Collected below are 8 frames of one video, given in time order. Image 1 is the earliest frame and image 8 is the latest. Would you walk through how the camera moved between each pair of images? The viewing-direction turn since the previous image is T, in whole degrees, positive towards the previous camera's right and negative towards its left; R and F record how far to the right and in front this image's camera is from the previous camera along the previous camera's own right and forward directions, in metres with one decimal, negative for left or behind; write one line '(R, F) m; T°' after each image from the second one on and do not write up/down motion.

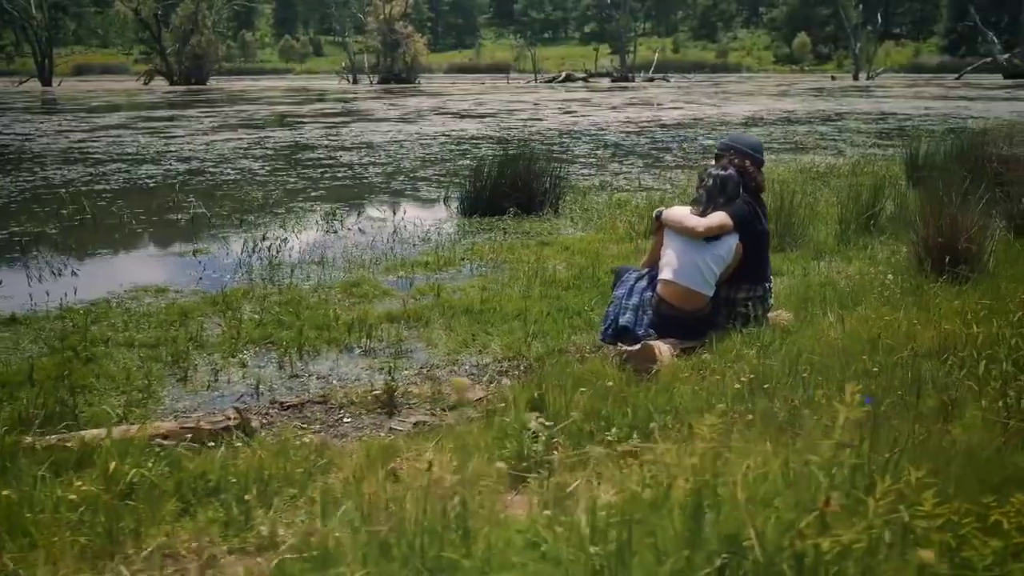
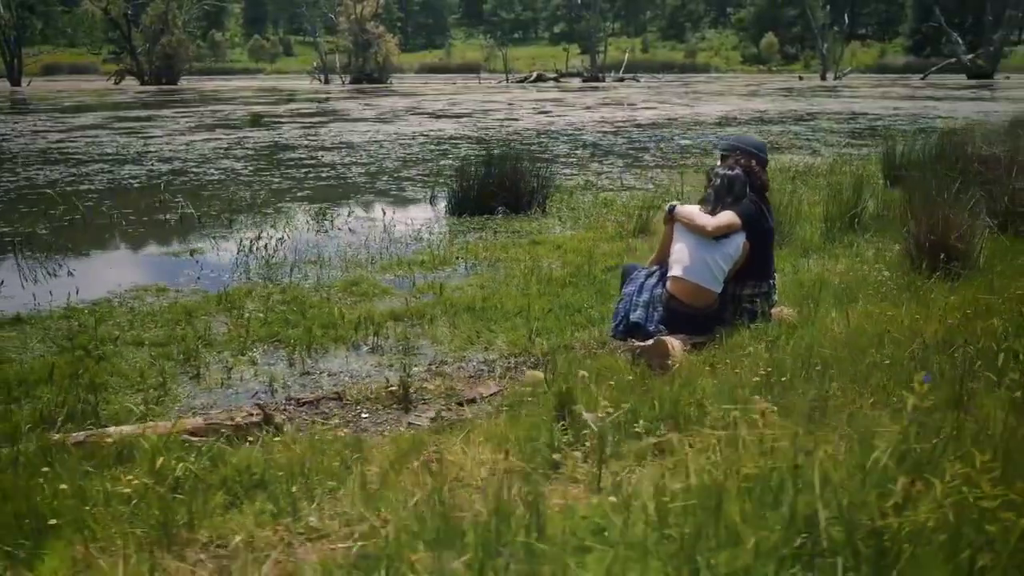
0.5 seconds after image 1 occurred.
(-0.2, -0.1) m; +2°
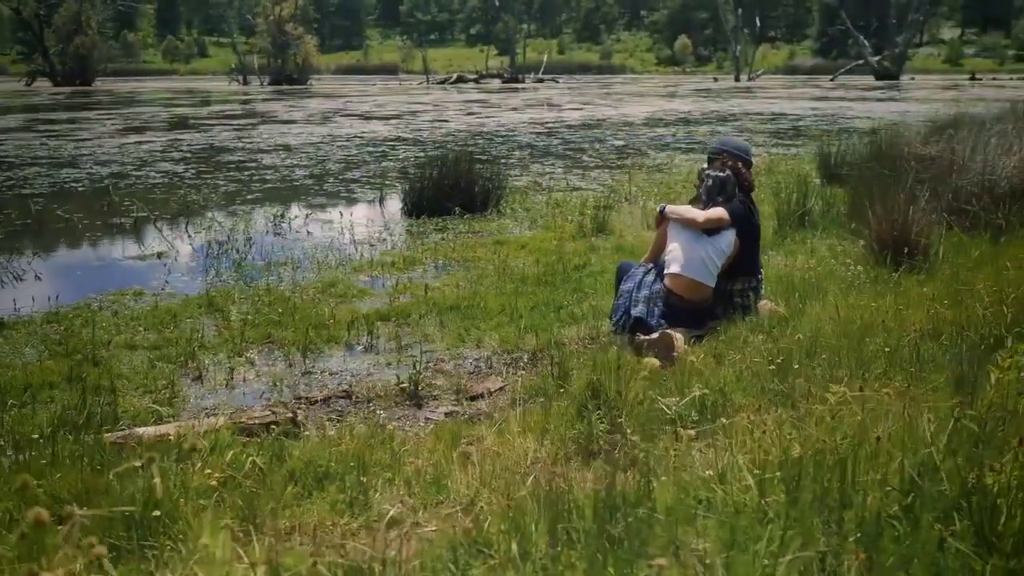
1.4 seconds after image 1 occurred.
(-0.4, -0.2) m; +5°
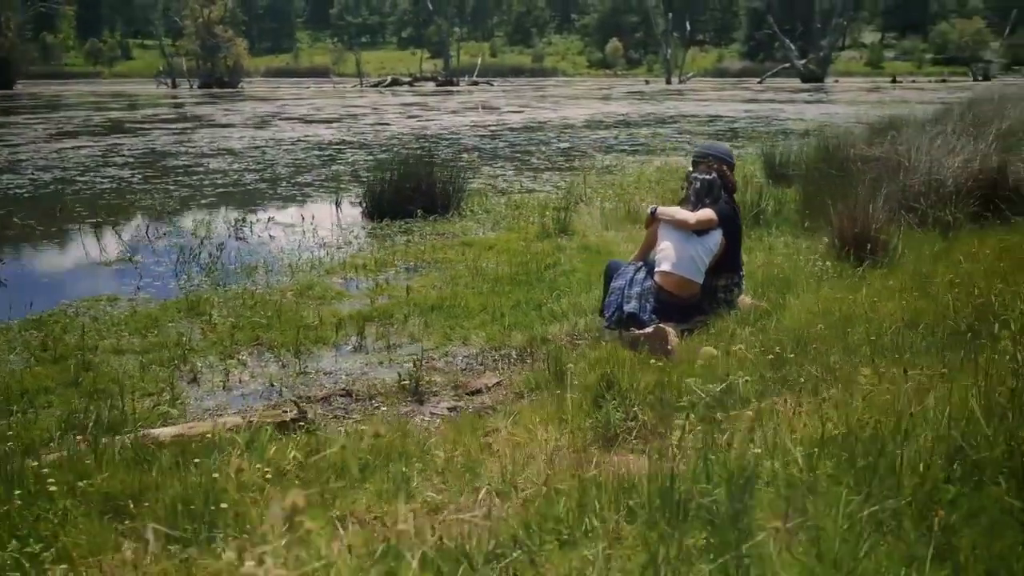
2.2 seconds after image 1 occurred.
(-0.3, -0.2) m; +4°
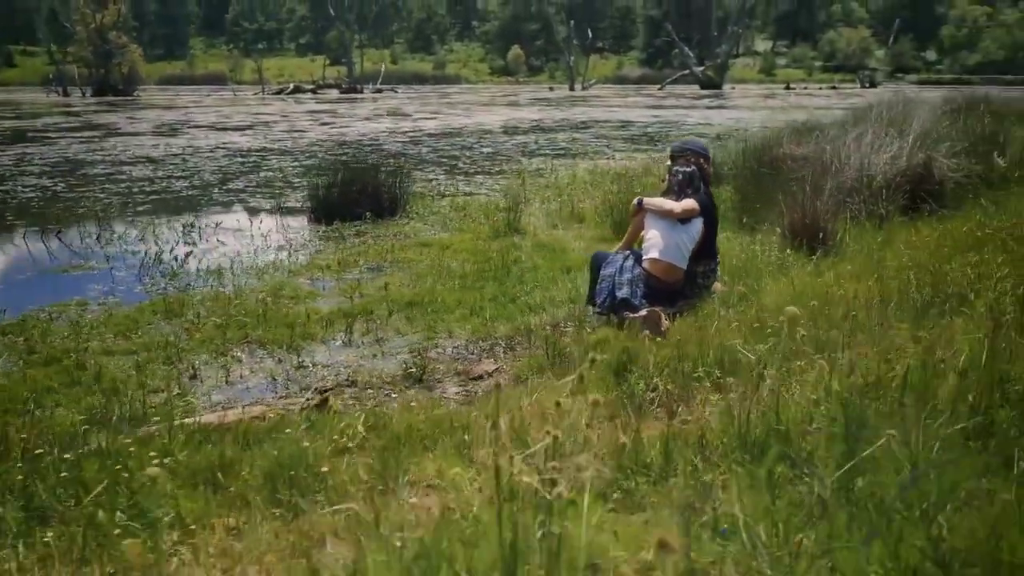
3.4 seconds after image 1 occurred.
(-0.5, -0.3) m; +5°
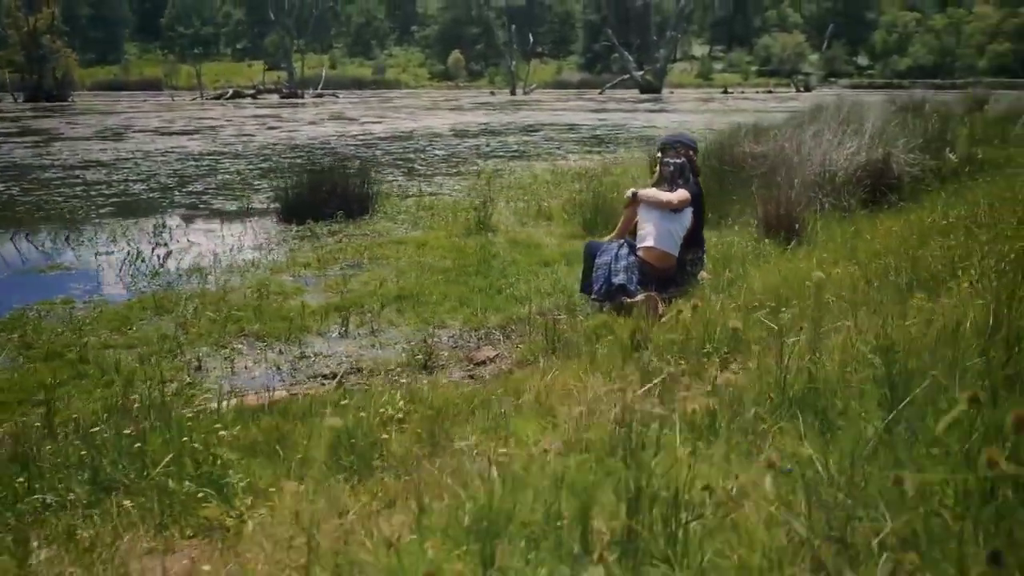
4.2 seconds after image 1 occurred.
(-0.3, -0.2) m; +3°
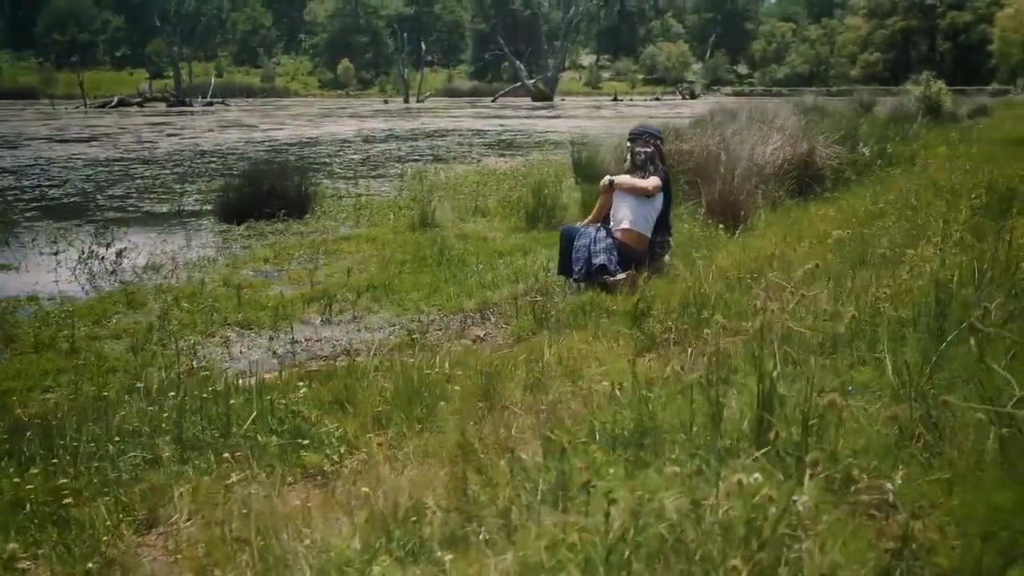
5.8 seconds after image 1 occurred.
(-0.6, -0.3) m; +6°
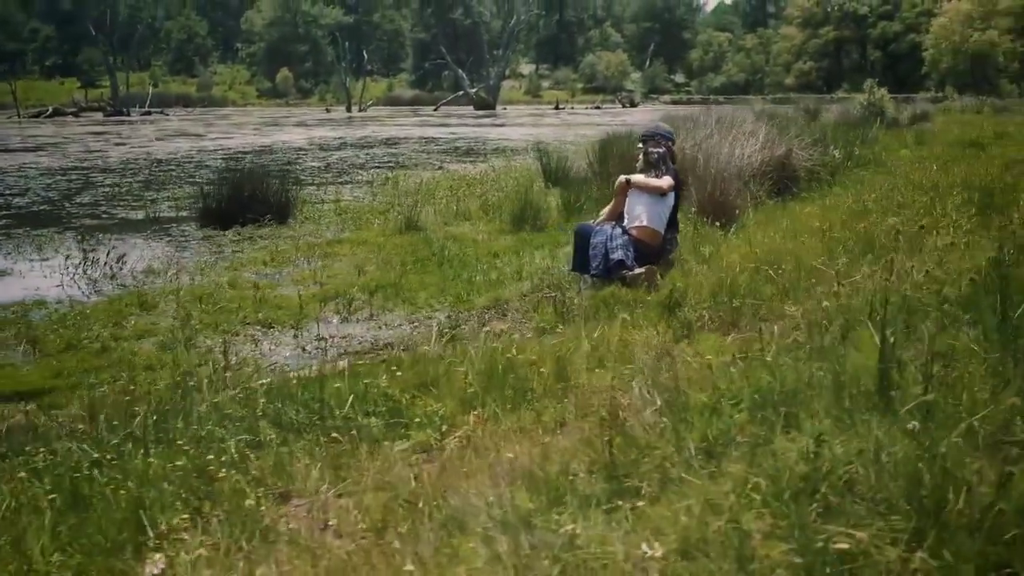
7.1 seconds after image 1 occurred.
(-0.5, -0.2) m; +3°
